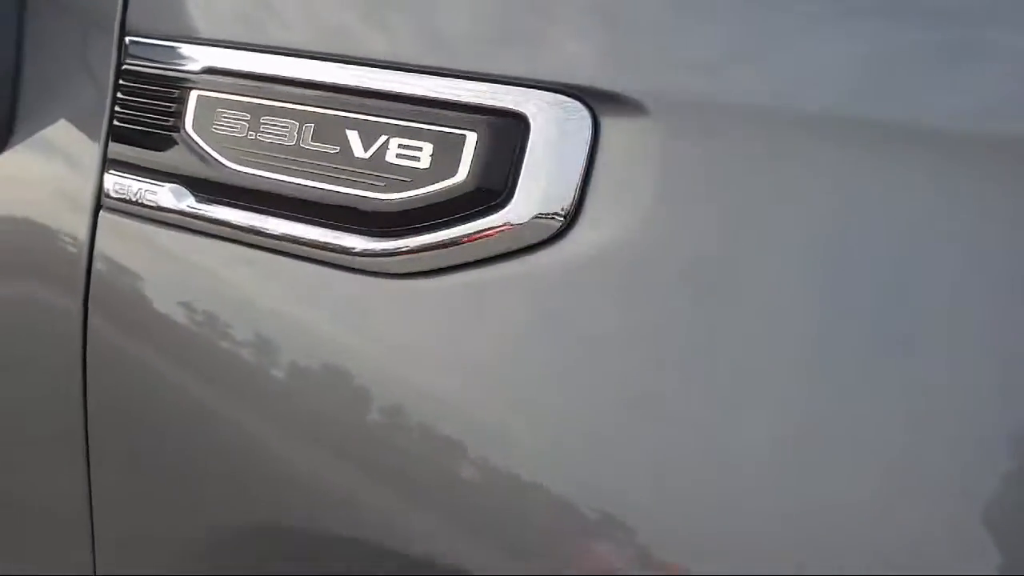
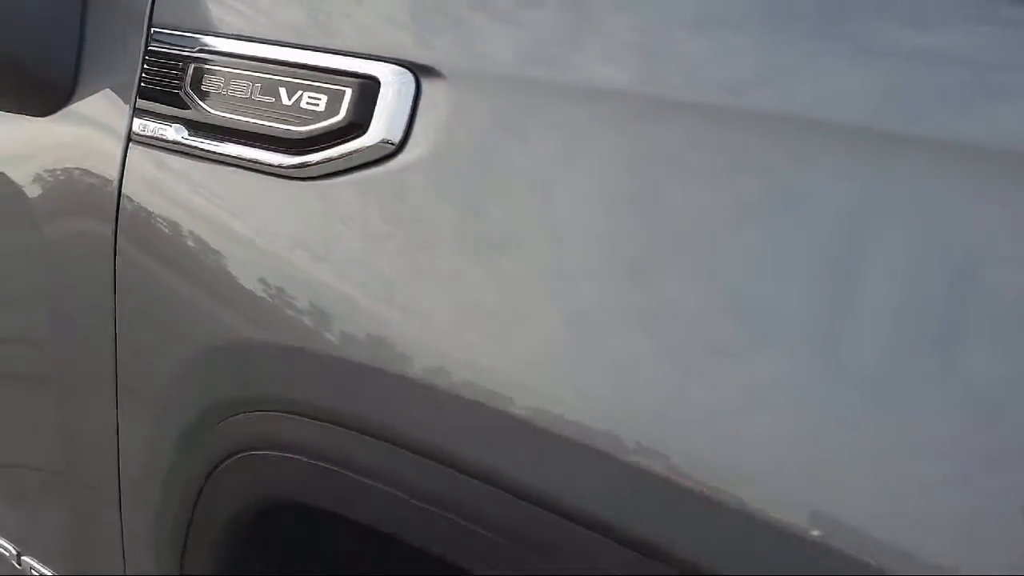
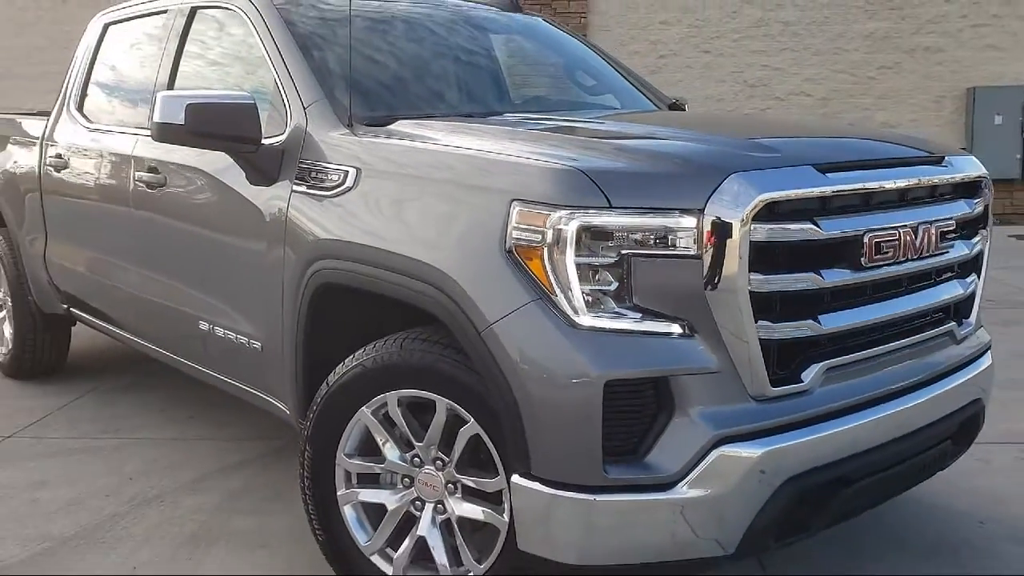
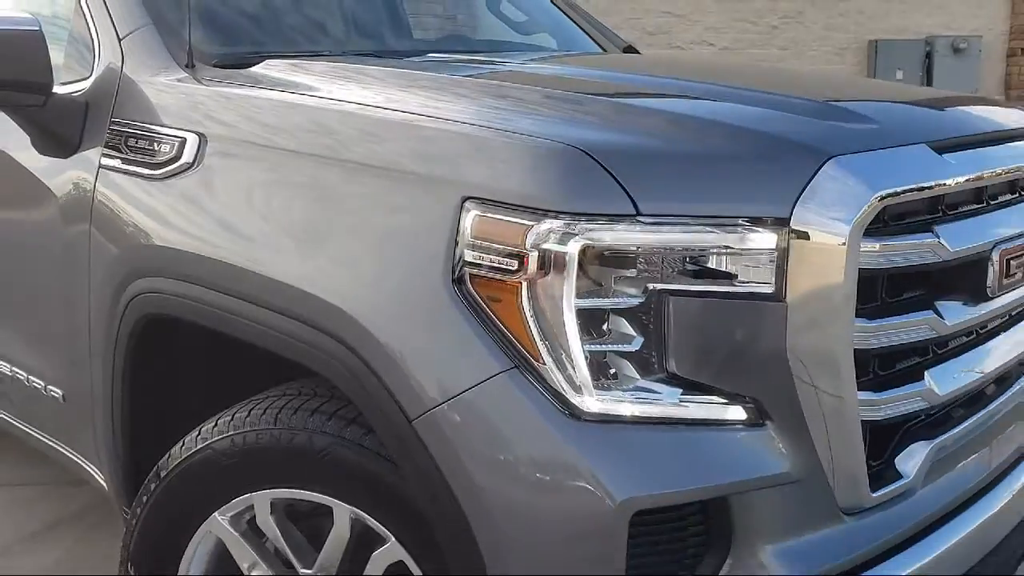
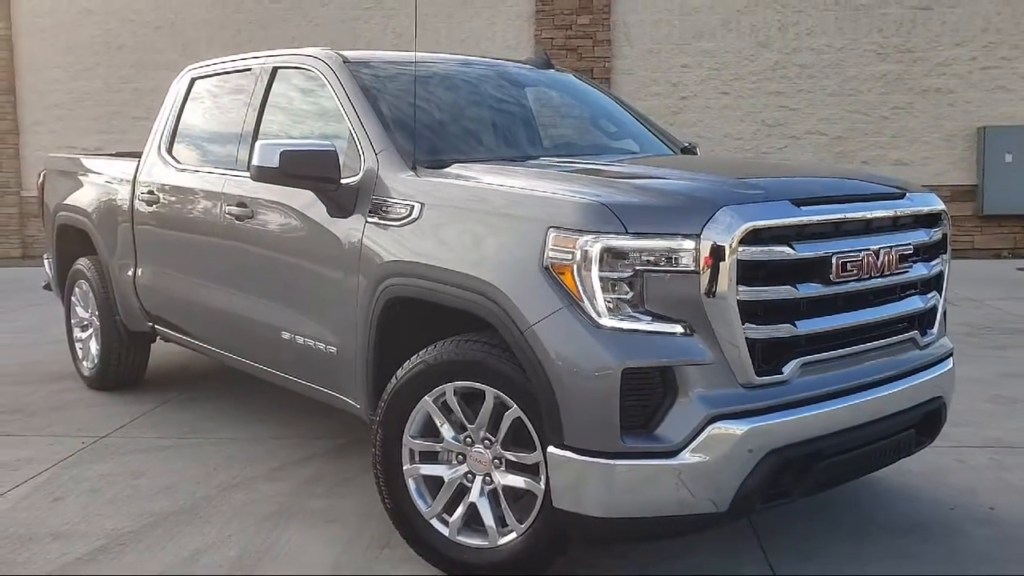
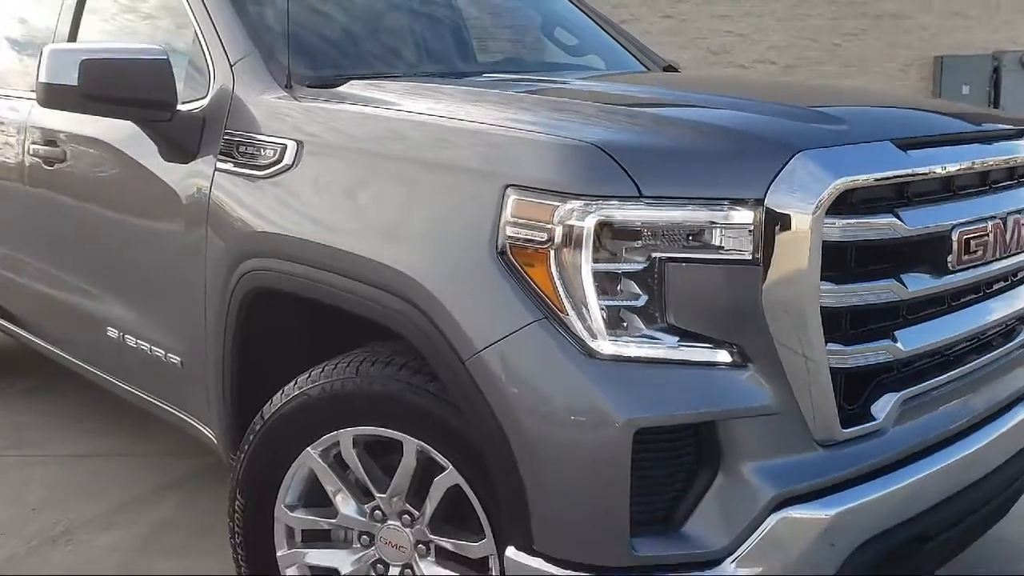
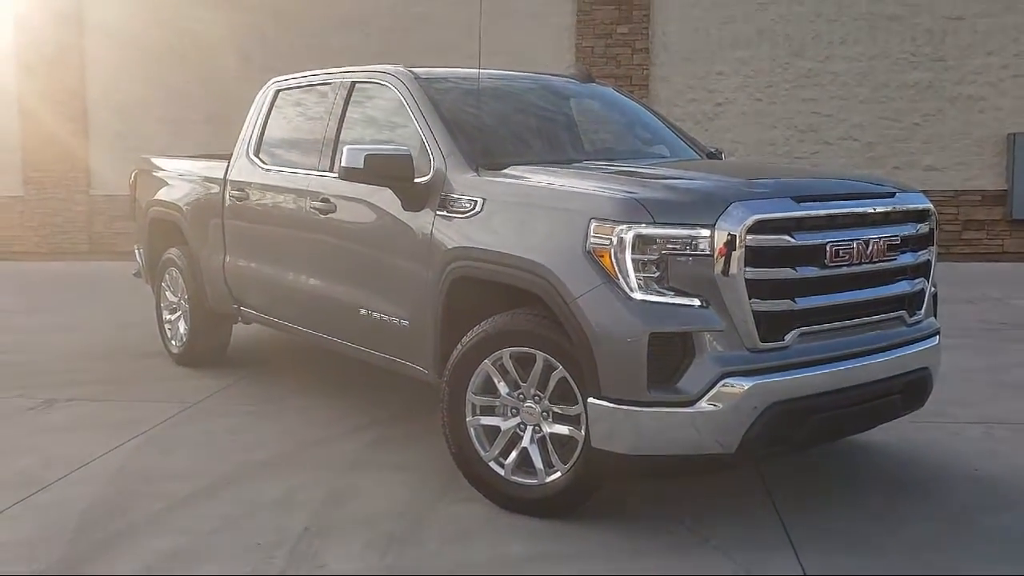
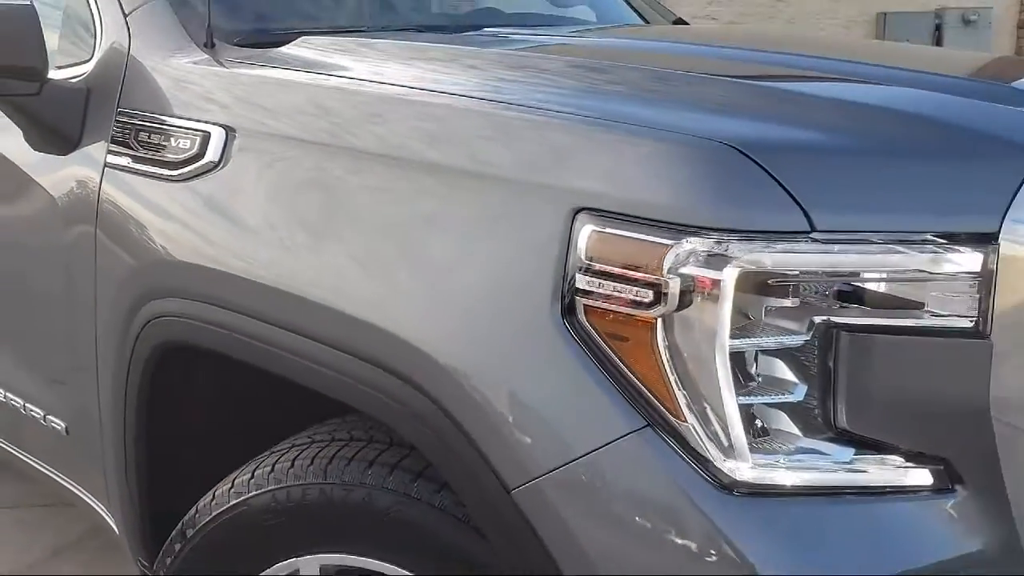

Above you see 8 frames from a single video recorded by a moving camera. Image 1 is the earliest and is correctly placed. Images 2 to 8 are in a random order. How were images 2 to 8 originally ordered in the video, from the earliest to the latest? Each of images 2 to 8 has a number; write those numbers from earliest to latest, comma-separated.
2, 8, 4, 6, 3, 5, 7
